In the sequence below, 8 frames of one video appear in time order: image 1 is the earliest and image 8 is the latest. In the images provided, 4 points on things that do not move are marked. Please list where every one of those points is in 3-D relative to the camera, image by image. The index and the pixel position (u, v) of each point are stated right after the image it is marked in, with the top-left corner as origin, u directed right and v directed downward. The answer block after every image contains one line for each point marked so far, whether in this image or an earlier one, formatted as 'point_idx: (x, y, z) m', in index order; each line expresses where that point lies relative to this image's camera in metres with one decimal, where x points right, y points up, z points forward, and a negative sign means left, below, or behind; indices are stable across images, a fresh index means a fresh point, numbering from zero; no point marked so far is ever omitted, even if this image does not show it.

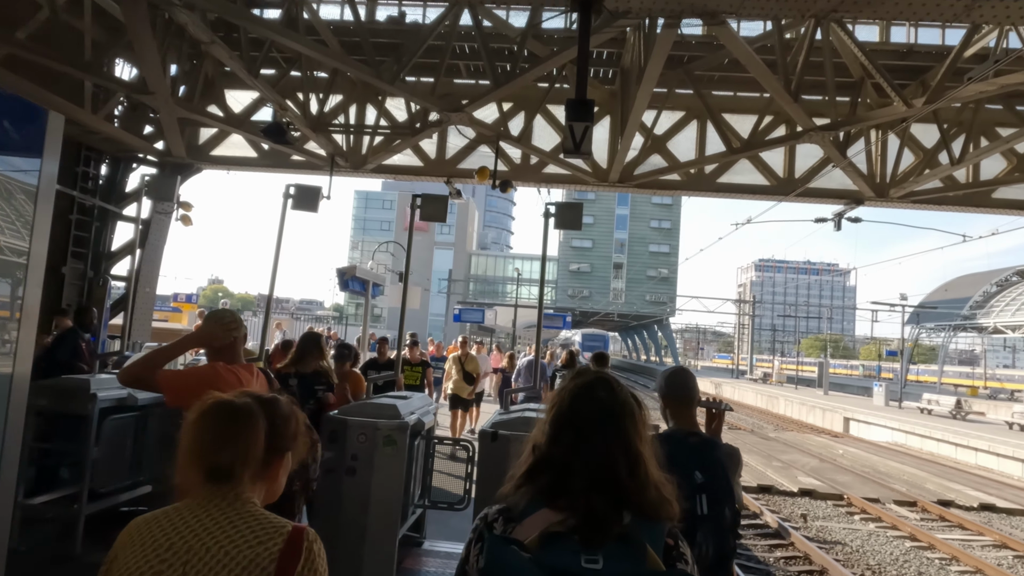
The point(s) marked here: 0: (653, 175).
0: (+2.1, +1.7, +9.8) m
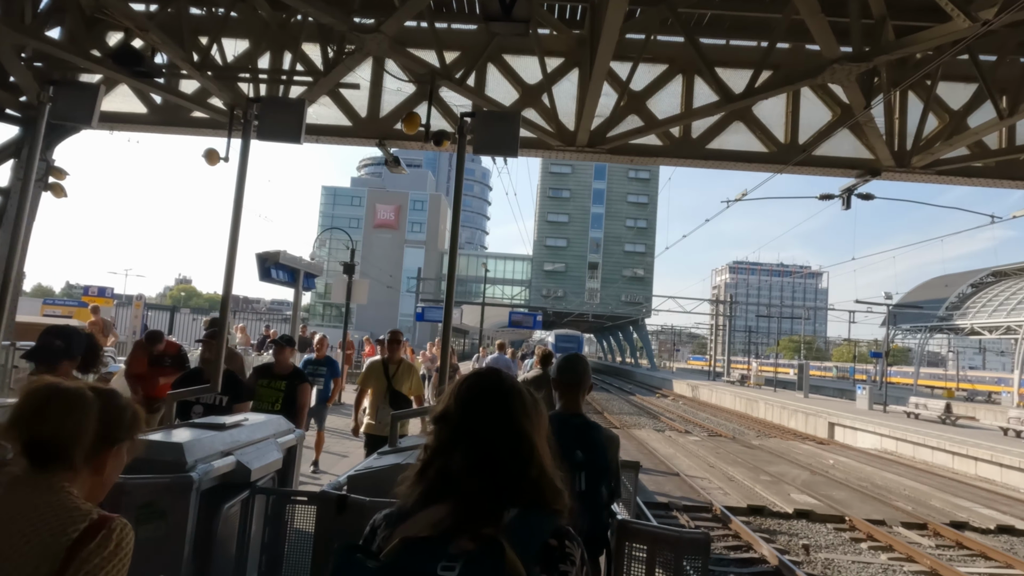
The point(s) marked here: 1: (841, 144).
0: (+1.4, +1.8, +8.1) m
1: (+4.2, +1.8, +8.4) m
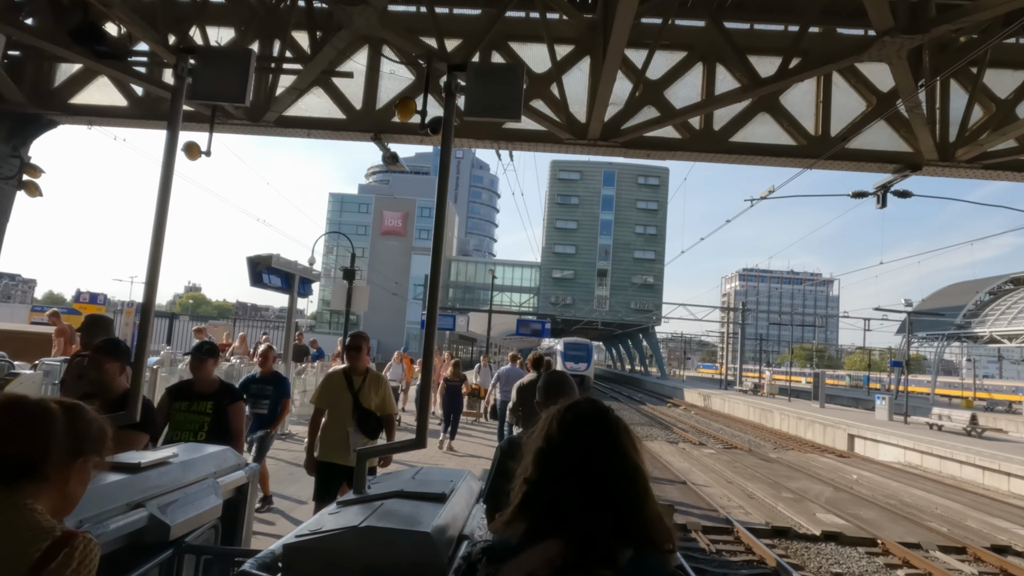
0: (+1.5, +1.8, +7.5) m
1: (+4.2, +1.8, +7.7) m
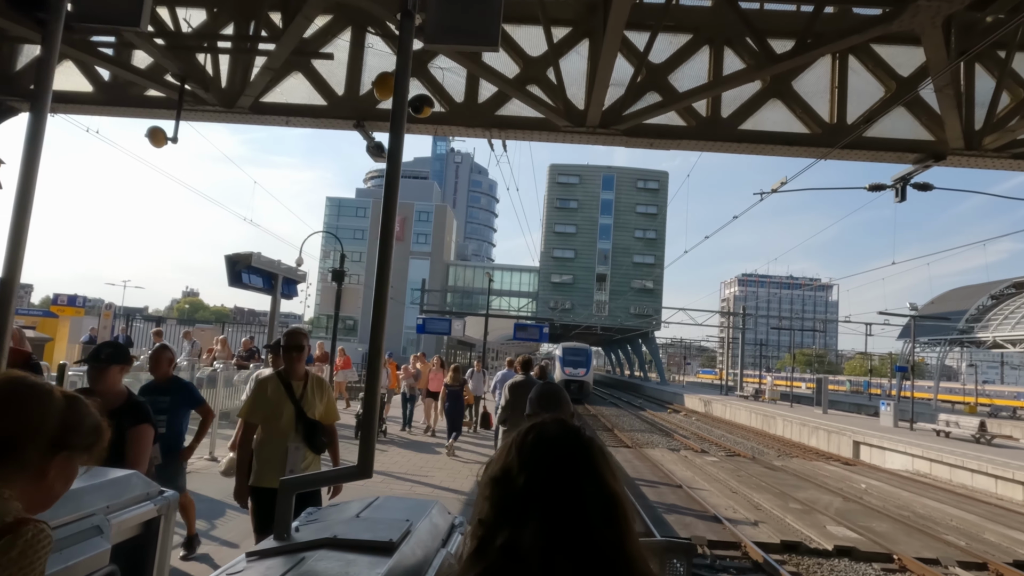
0: (+1.4, +1.8, +6.9) m
1: (+4.2, +1.8, +7.2) m
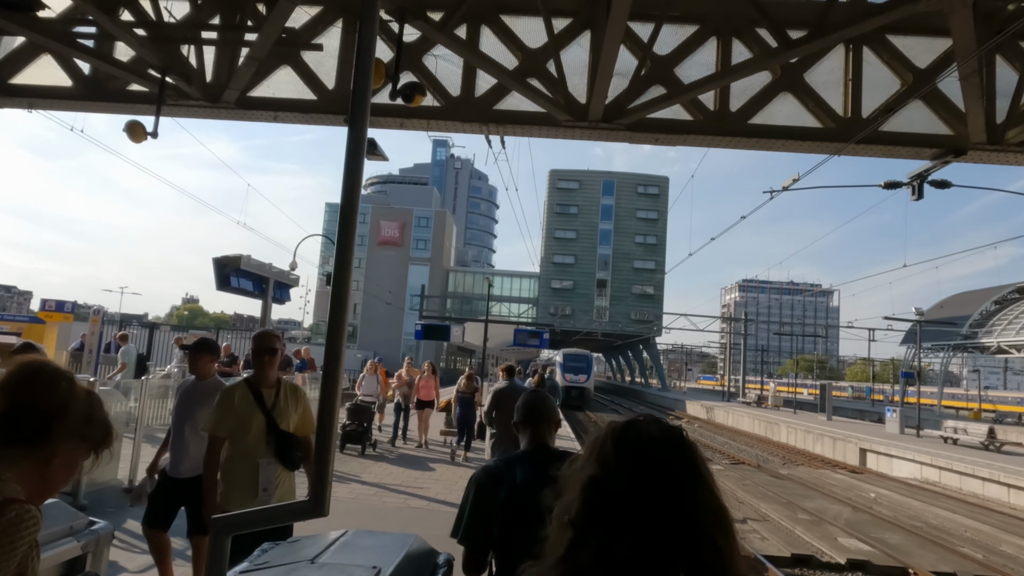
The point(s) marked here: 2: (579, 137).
0: (+1.4, +1.8, +6.6) m
1: (+4.2, +1.8, +6.9) m
2: (+0.7, +1.6, +7.2) m
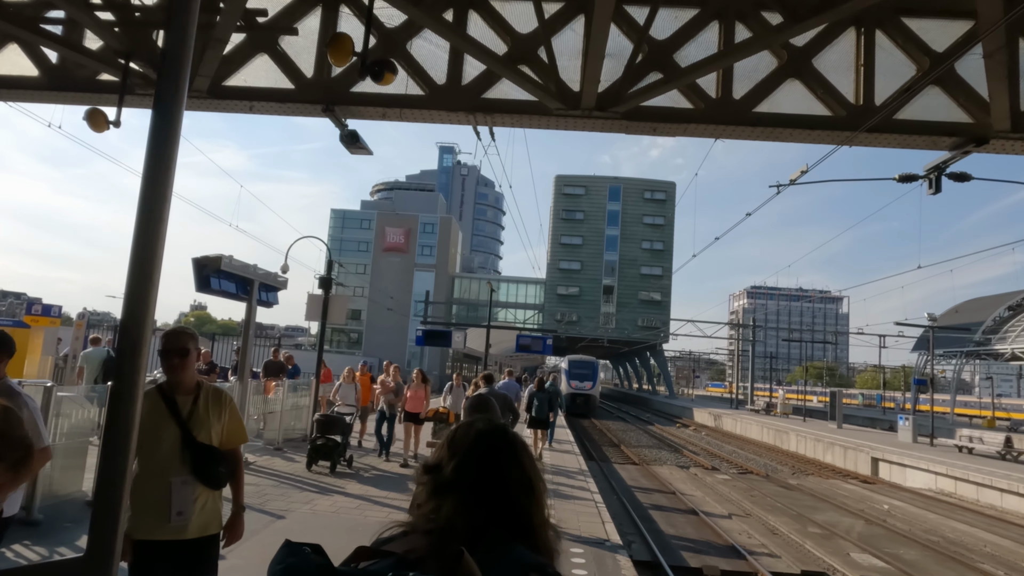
0: (+1.3, +1.8, +6.2) m
1: (+4.0, +1.8, +6.4) m
2: (+0.6, +1.6, +6.8) m
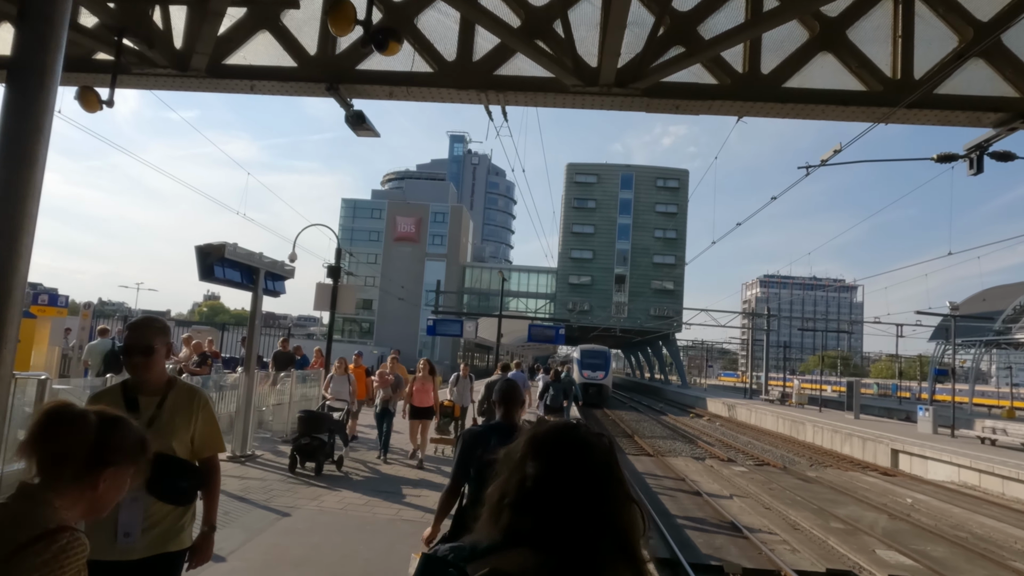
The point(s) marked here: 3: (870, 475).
0: (+1.4, +1.9, +5.8) m
1: (+4.2, +1.9, +6.0) m
2: (+0.8, +1.8, +6.4) m
3: (+9.9, -5.2, +18.3) m
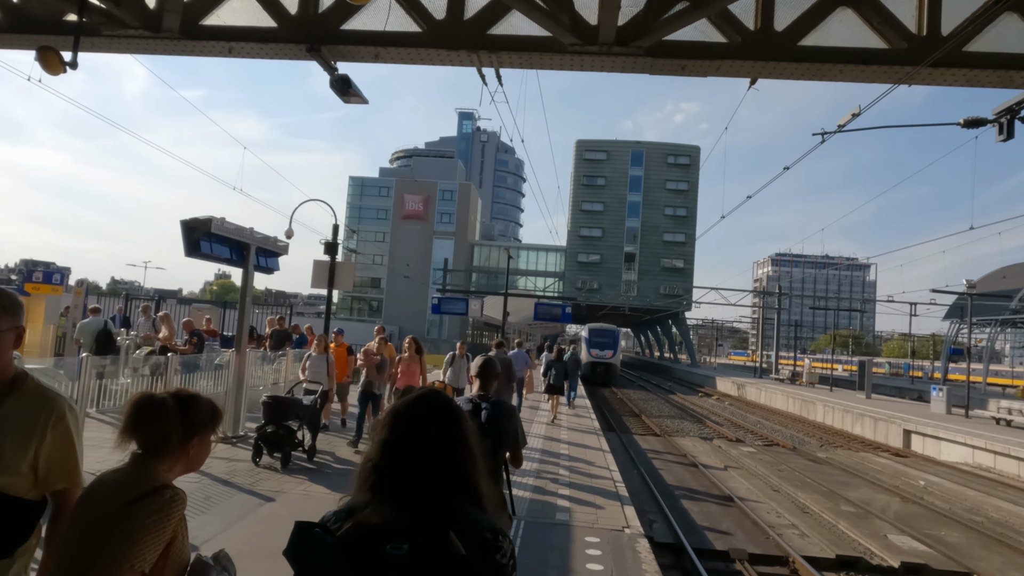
0: (+1.3, +2.1, +5.4) m
1: (+4.1, +2.1, +5.5) m
2: (+0.7, +2.0, +6.0) m
3: (+10.1, -4.6, +18.0) m
